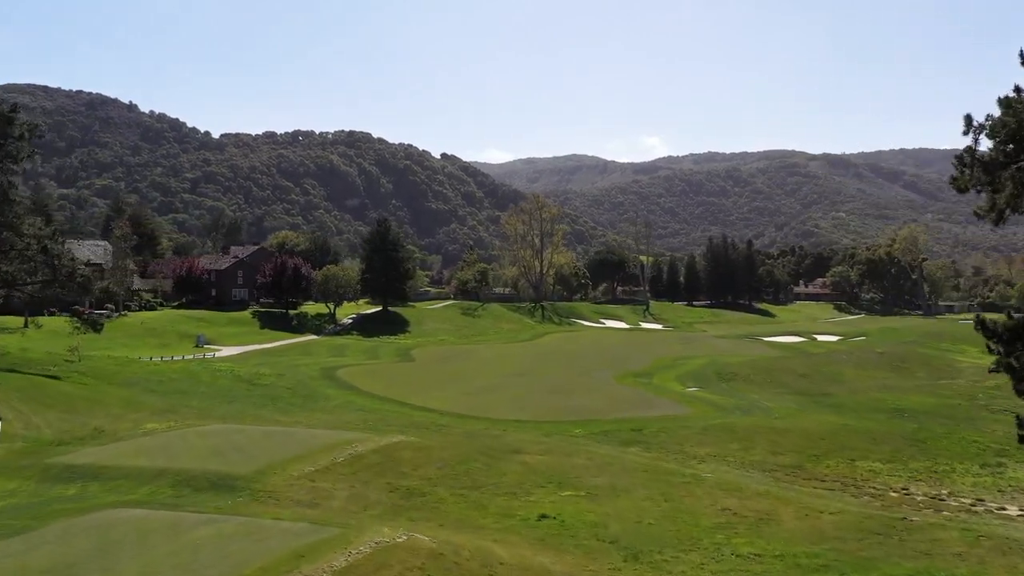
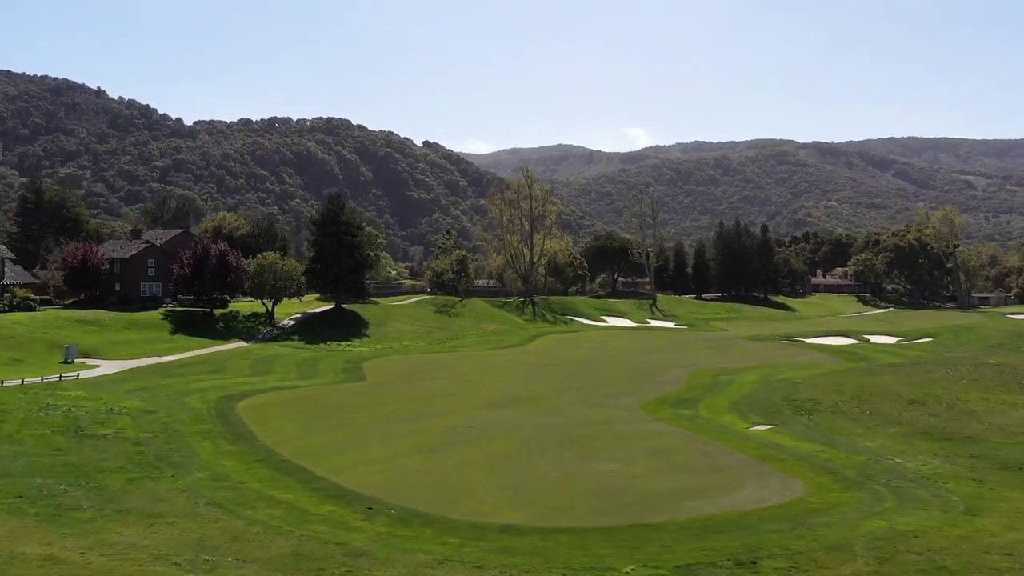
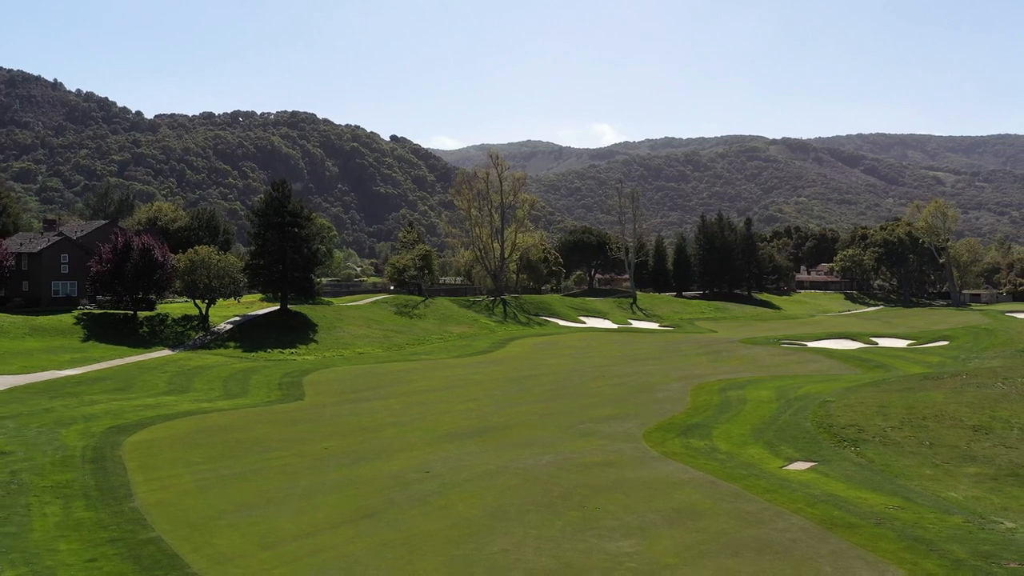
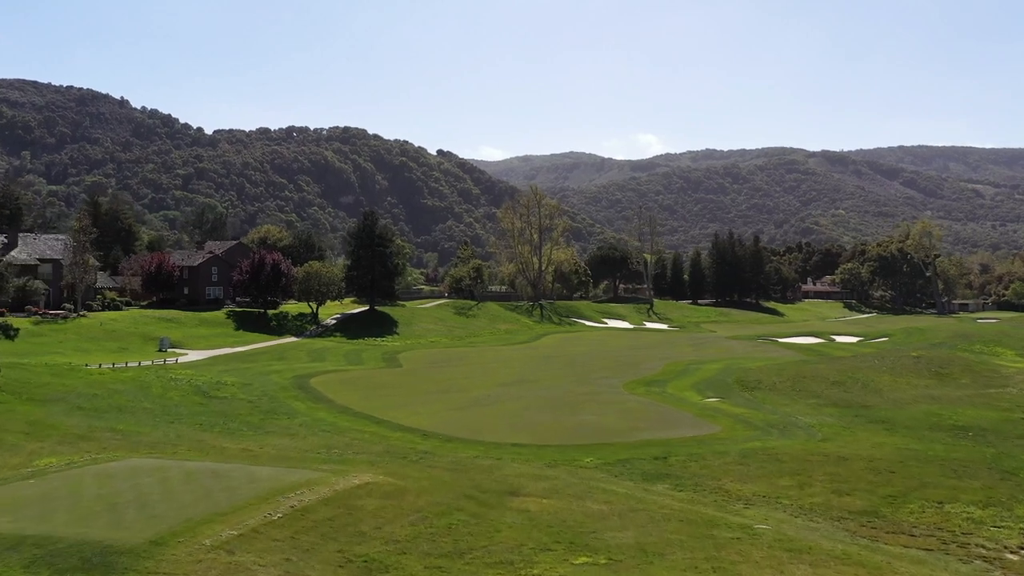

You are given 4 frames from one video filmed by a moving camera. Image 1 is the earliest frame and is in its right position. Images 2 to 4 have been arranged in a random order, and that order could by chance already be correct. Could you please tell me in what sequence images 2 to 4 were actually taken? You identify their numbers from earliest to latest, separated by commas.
4, 2, 3
